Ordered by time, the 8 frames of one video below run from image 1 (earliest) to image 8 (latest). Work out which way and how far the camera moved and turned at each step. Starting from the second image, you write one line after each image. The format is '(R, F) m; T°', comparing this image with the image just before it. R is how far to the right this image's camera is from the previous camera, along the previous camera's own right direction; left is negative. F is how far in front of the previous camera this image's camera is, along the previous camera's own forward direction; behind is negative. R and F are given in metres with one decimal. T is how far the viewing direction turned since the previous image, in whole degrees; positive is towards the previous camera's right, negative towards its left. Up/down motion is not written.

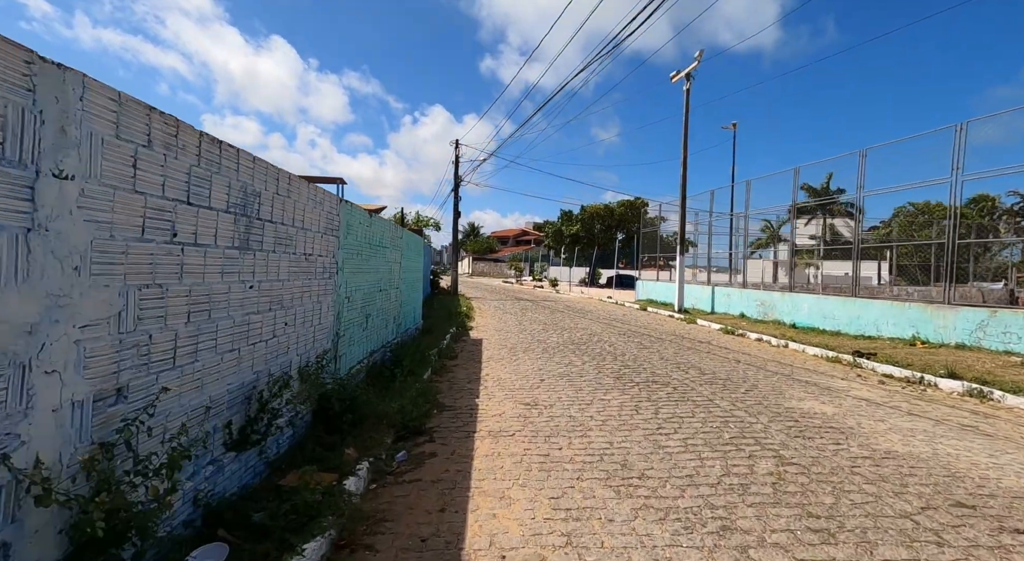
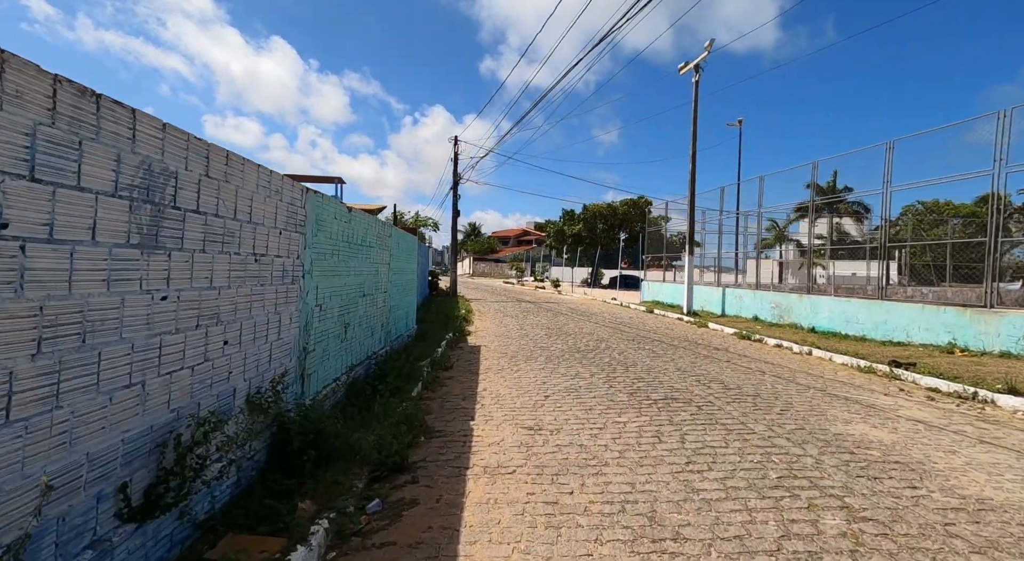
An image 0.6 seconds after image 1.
(0.0, +0.8) m; 0°
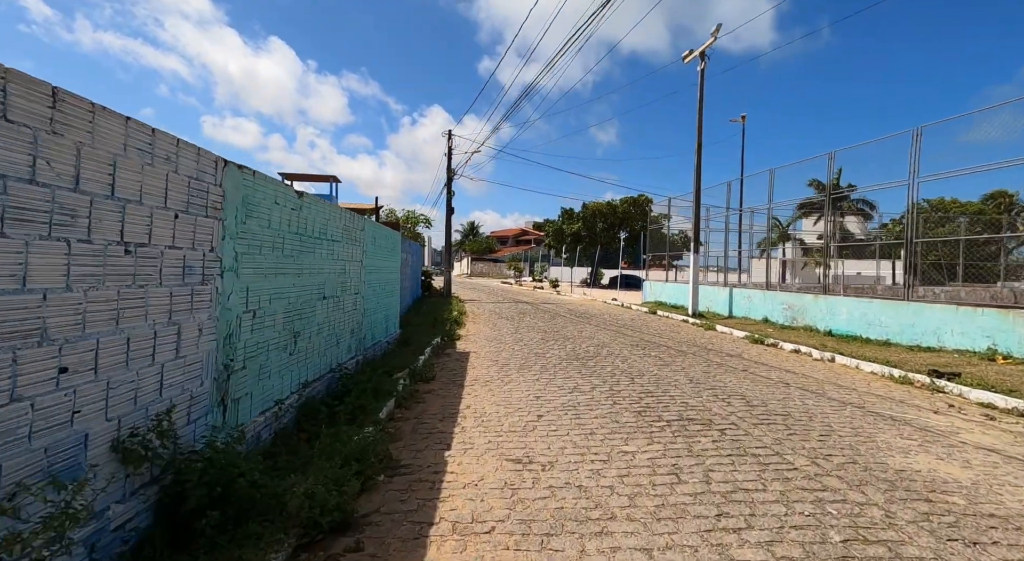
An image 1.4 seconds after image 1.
(+0.1, +0.9) m; 0°
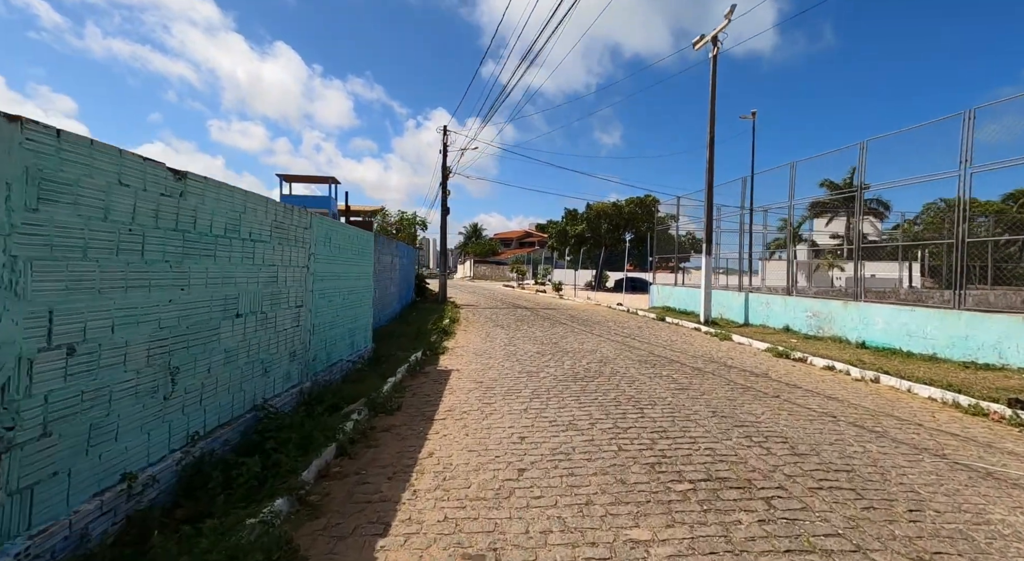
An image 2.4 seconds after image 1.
(+0.3, +1.3) m; -1°
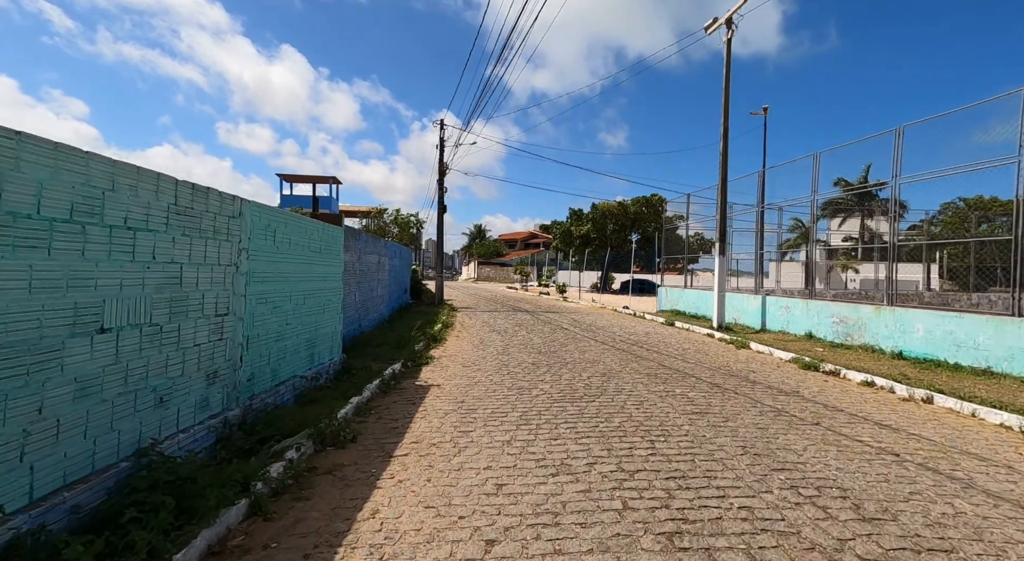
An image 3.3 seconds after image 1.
(+0.2, +1.1) m; -1°
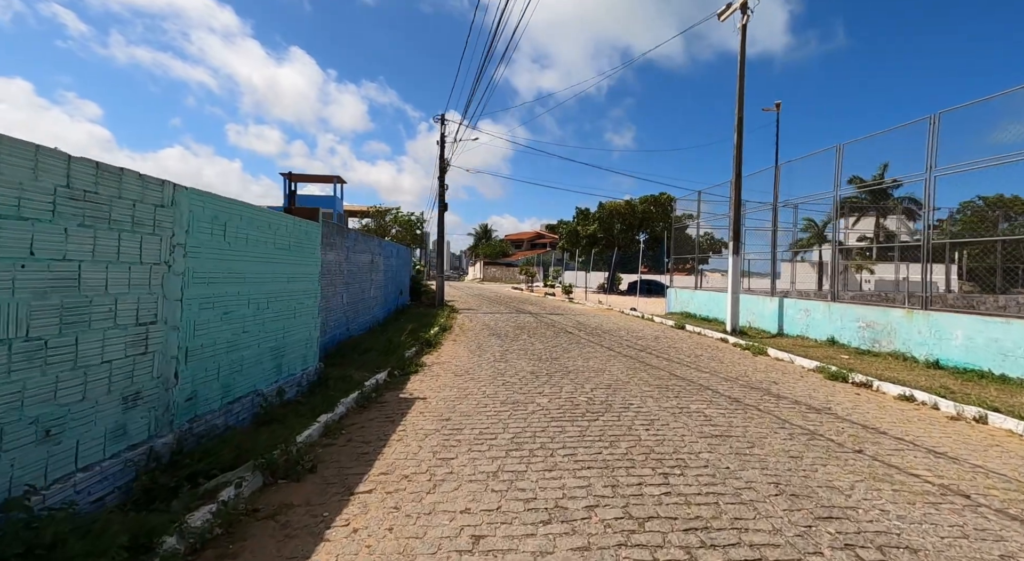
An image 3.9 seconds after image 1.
(+0.2, +0.8) m; -1°
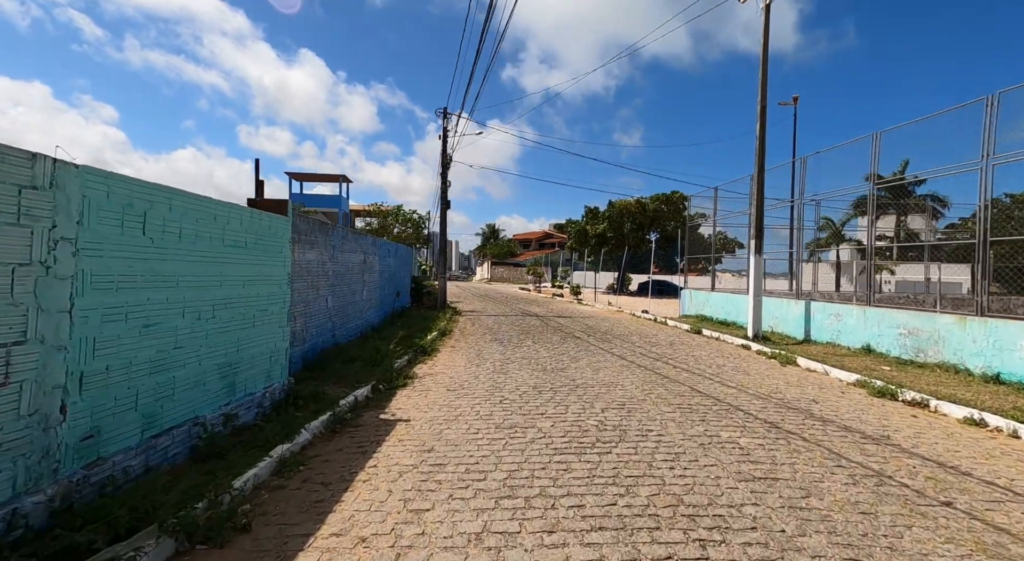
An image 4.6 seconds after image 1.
(+0.1, +0.9) m; -1°
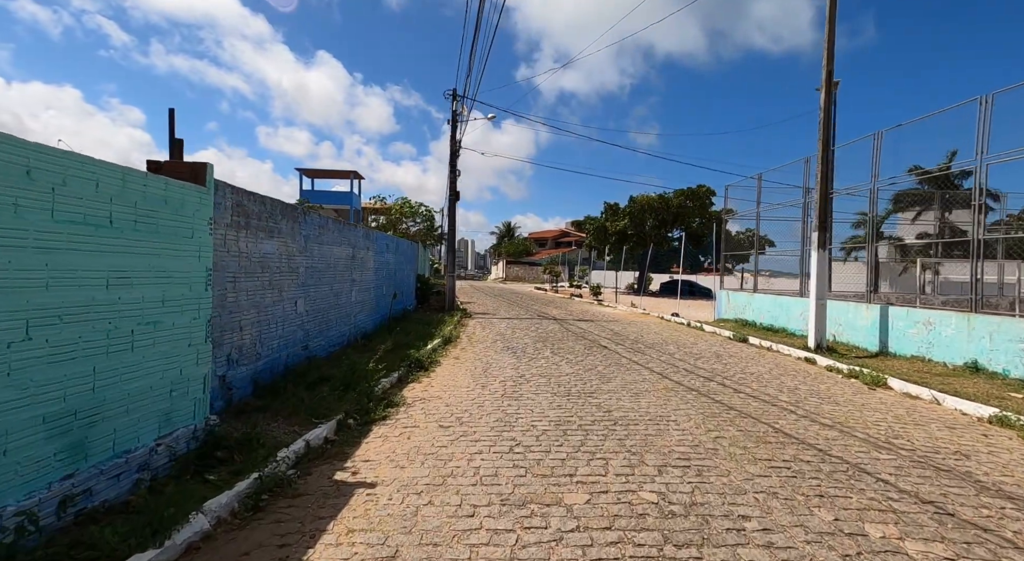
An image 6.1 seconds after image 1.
(0.0, +1.9) m; -2°
